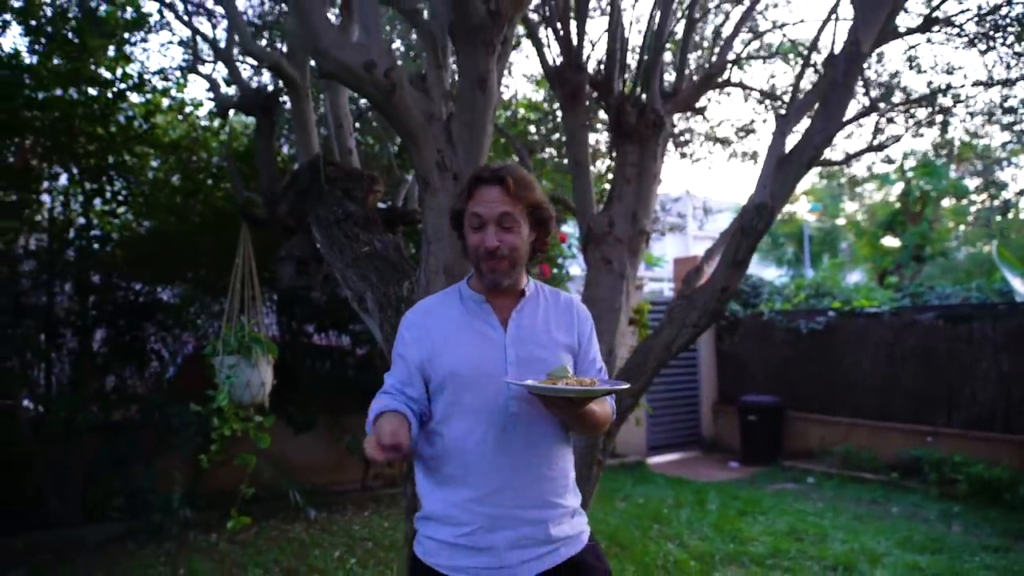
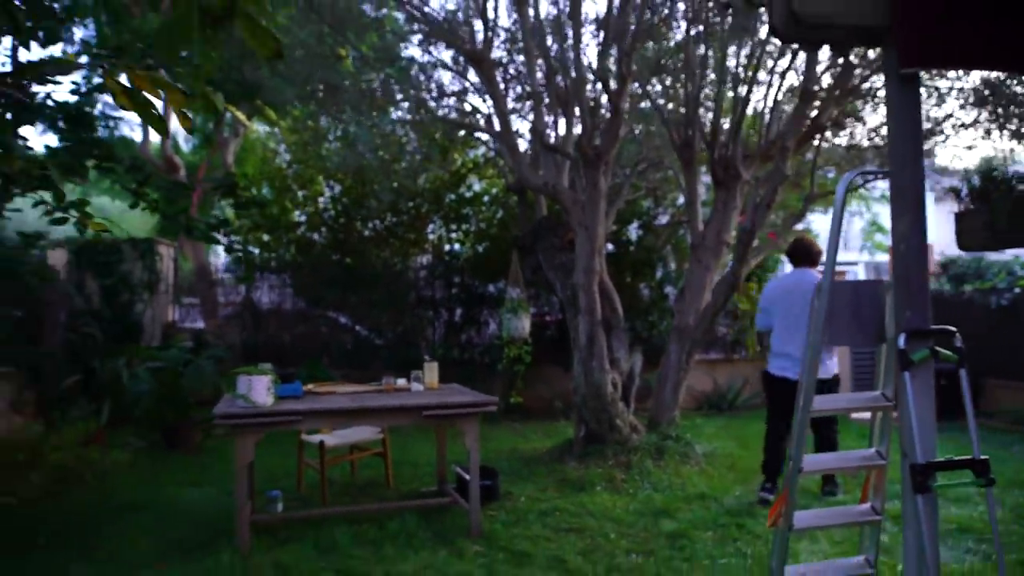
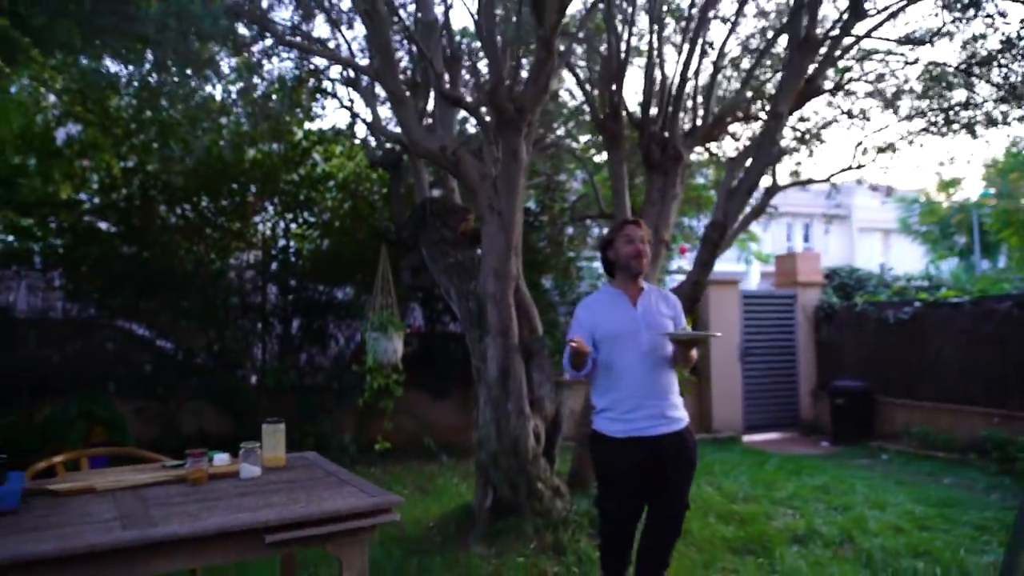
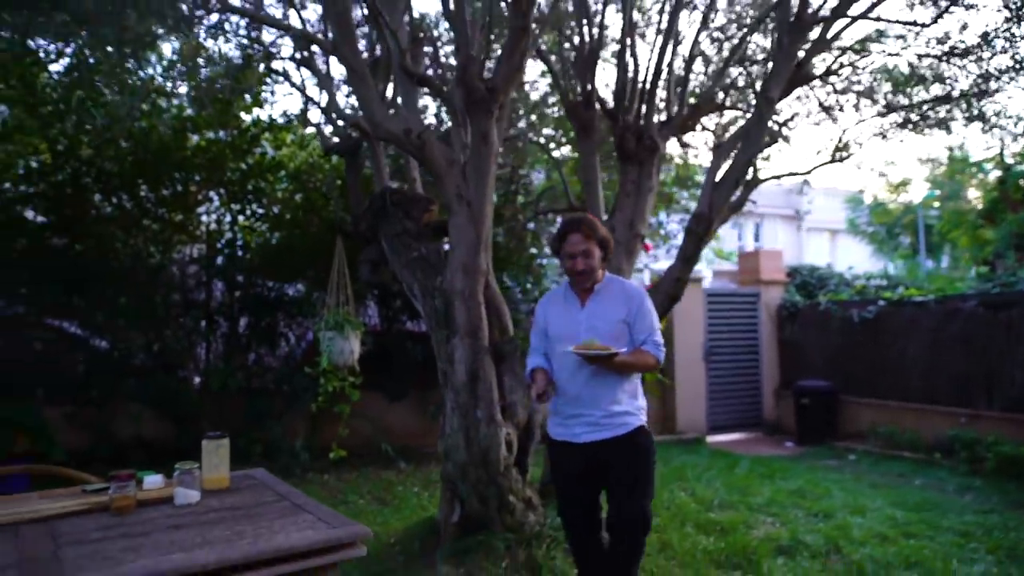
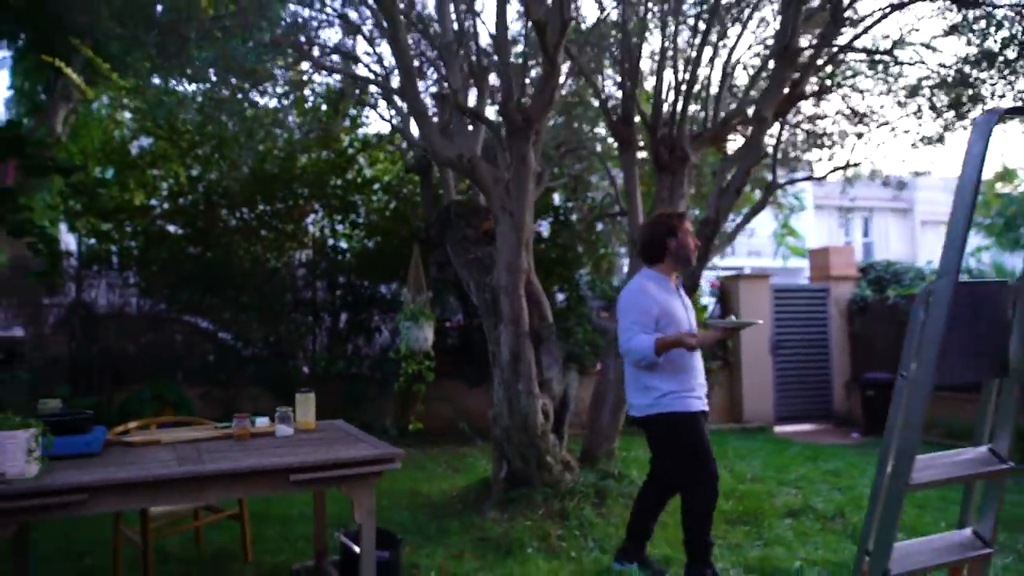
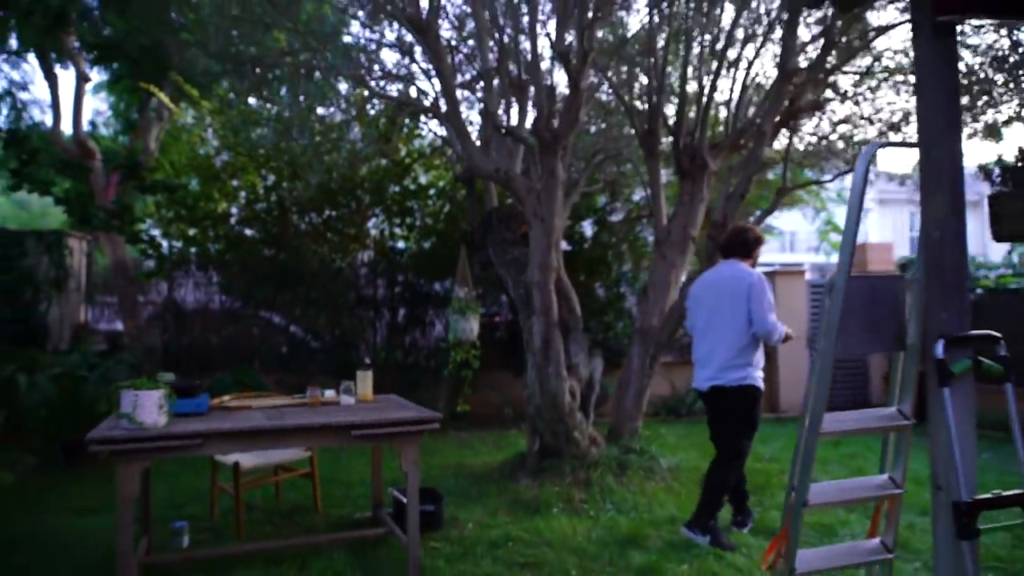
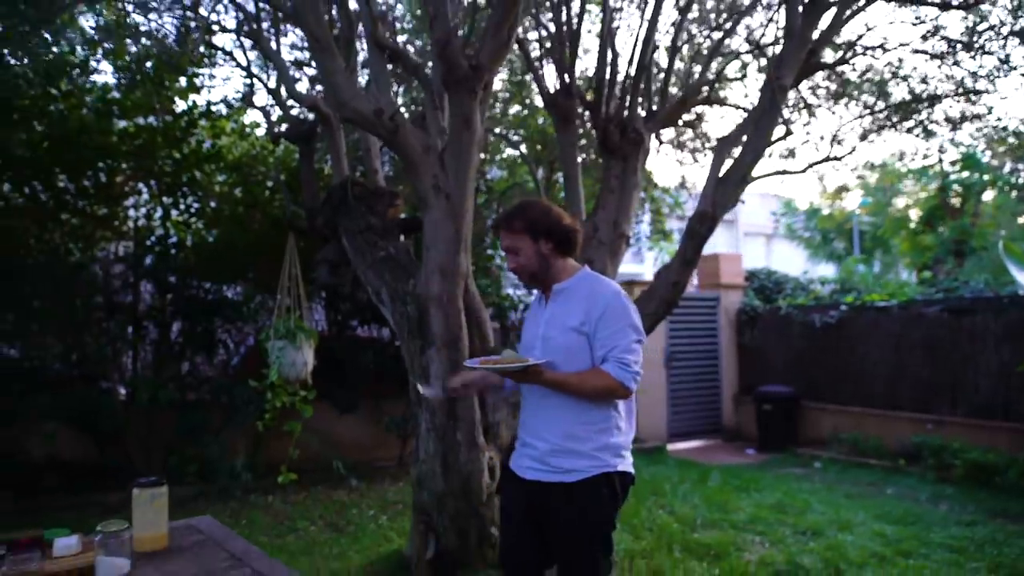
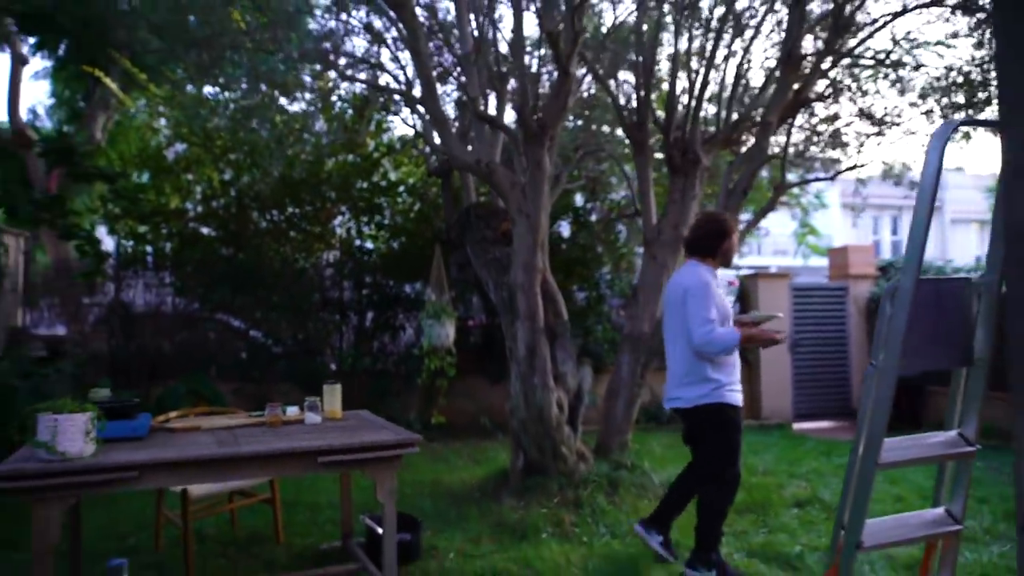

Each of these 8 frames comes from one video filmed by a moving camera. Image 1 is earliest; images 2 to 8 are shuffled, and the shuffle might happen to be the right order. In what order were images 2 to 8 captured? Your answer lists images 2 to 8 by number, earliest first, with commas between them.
7, 4, 3, 5, 8, 6, 2
